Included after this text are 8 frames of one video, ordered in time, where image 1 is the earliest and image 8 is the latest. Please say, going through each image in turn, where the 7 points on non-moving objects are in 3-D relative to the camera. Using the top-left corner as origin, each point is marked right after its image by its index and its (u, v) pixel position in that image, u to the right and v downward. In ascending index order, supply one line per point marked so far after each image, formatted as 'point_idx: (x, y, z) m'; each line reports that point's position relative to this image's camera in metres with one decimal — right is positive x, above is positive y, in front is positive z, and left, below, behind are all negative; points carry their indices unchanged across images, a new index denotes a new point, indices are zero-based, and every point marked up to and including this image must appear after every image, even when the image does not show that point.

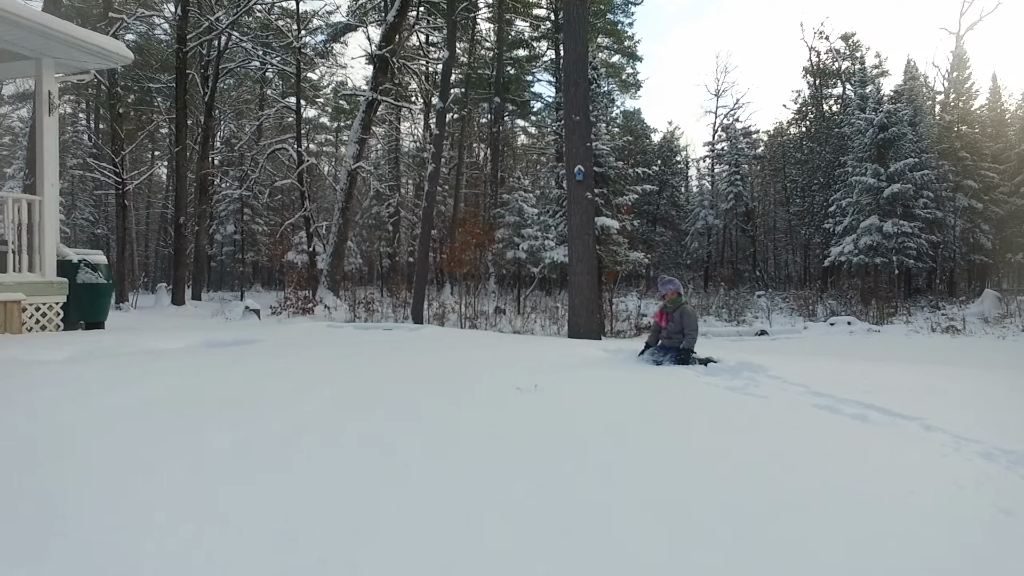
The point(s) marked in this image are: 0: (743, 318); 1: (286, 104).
0: (+6.7, -0.9, +16.3) m
1: (-7.7, +6.2, +18.9) m
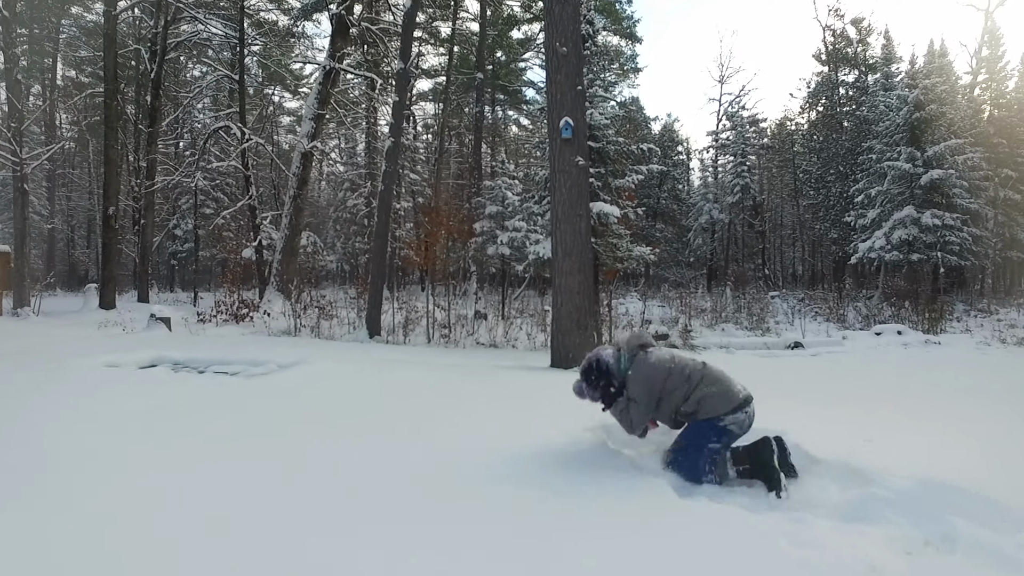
0: (+6.3, -1.0, +13.9) m
1: (-8.2, +6.1, +16.3) m
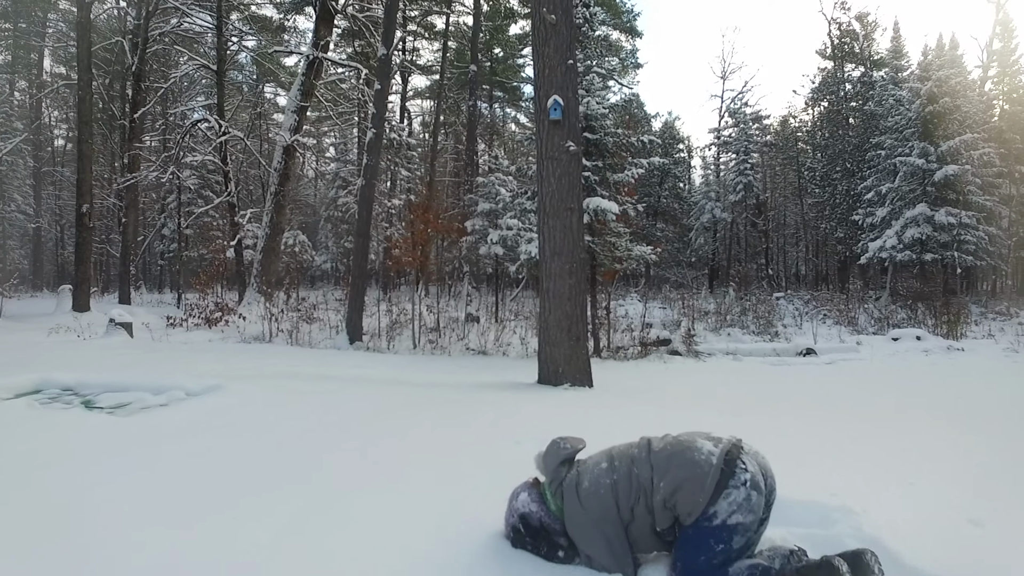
0: (+6.1, -1.0, +13.1) m
1: (-8.3, +6.1, +15.6) m
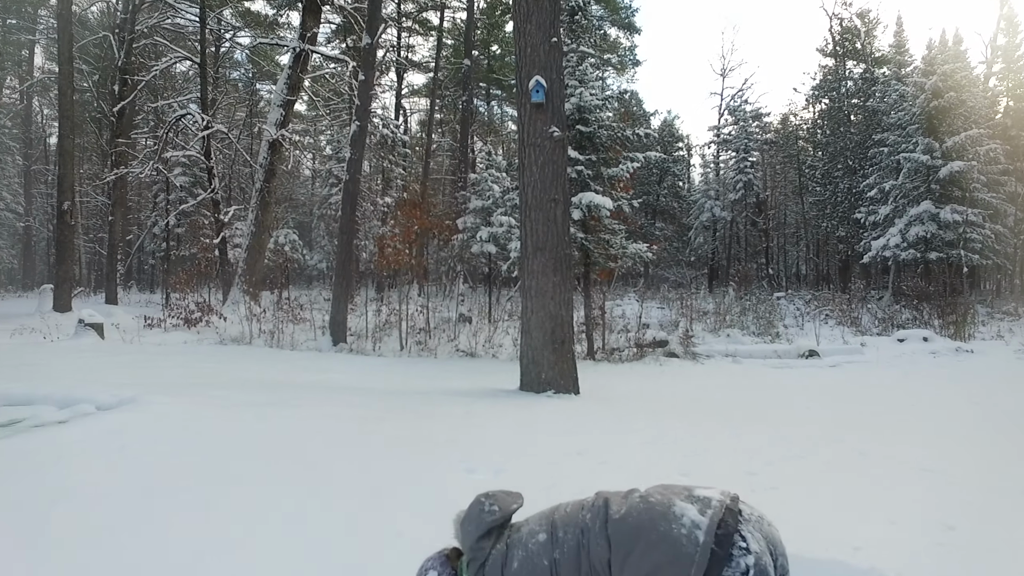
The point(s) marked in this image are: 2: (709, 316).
0: (+5.9, -1.0, +12.7) m
1: (-8.5, +6.1, +15.2) m
2: (+4.9, -0.7, +14.2) m
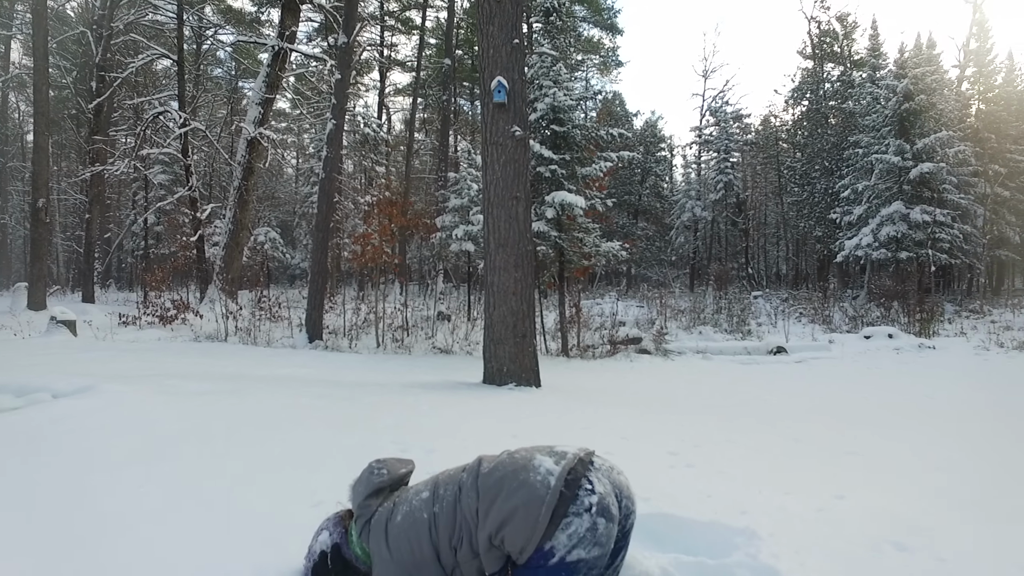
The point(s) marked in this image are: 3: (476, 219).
0: (+5.4, -0.9, +12.9) m
1: (-9.1, +6.1, +15.1) m
2: (+4.4, -0.7, +14.4) m
3: (-0.9, +1.9, +15.1) m
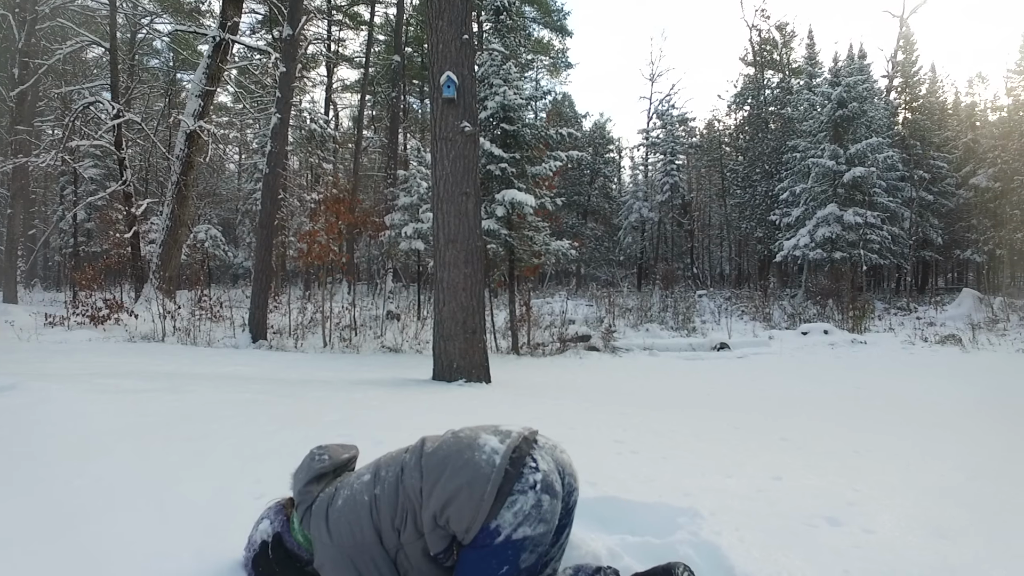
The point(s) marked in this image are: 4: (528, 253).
0: (+4.3, -0.9, +13.3) m
1: (-10.3, +6.1, +14.3) m
2: (+3.2, -0.6, +14.8) m
3: (-2.2, +1.9, +15.0) m
4: (+0.3, +0.7, +10.4) m
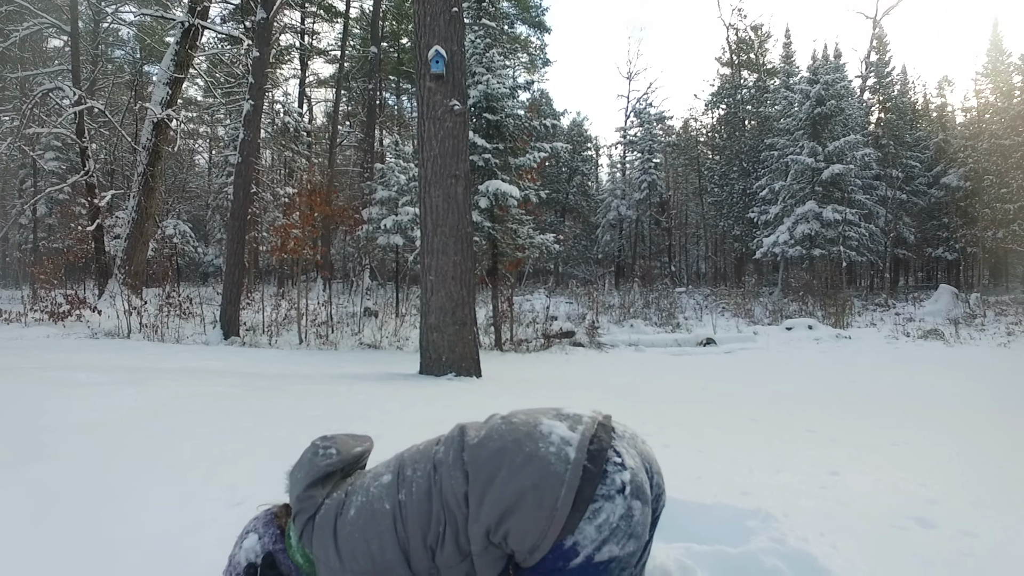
0: (+3.9, -0.8, +13.2) m
1: (-10.8, +6.2, +13.6) m
2: (+2.7, -0.5, +14.6) m
3: (-2.7, +2.0, +14.7) m
4: (0.0, +0.7, +10.2) m
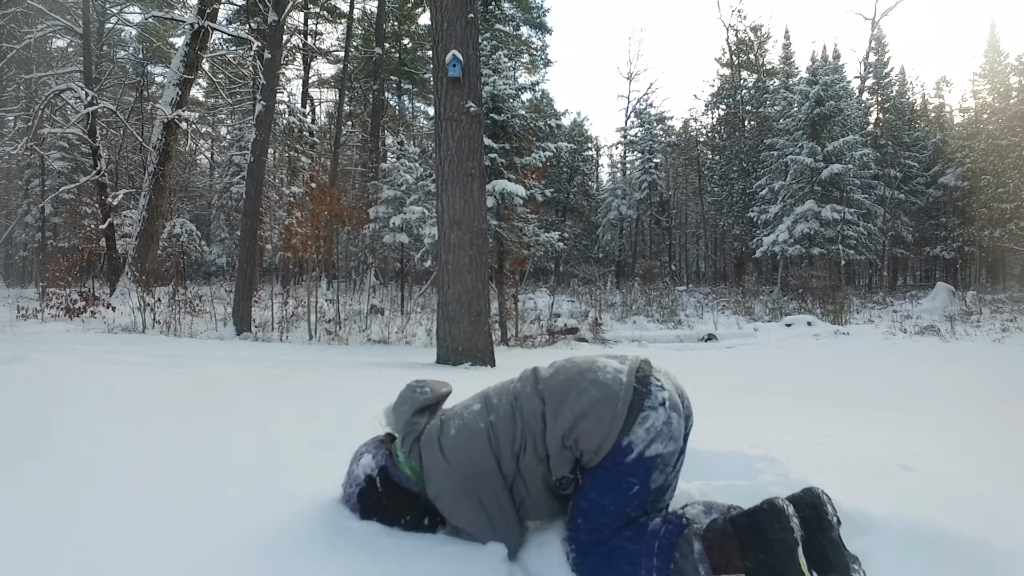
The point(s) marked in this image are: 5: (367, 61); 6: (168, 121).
0: (+4.0, -0.8, +13.5) m
1: (-10.7, +6.3, +13.8) m
2: (+2.8, -0.5, +14.9) m
3: (-2.6, +2.0, +14.9) m
4: (+0.1, +0.8, +10.4) m
5: (-5.1, +8.1, +20.1) m
6: (-7.4, +3.6, +12.1) m
